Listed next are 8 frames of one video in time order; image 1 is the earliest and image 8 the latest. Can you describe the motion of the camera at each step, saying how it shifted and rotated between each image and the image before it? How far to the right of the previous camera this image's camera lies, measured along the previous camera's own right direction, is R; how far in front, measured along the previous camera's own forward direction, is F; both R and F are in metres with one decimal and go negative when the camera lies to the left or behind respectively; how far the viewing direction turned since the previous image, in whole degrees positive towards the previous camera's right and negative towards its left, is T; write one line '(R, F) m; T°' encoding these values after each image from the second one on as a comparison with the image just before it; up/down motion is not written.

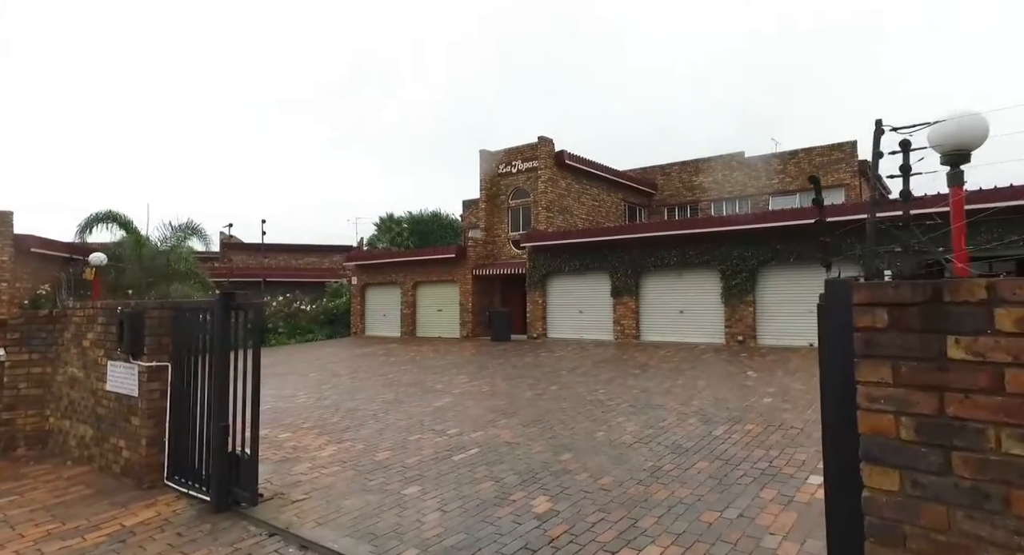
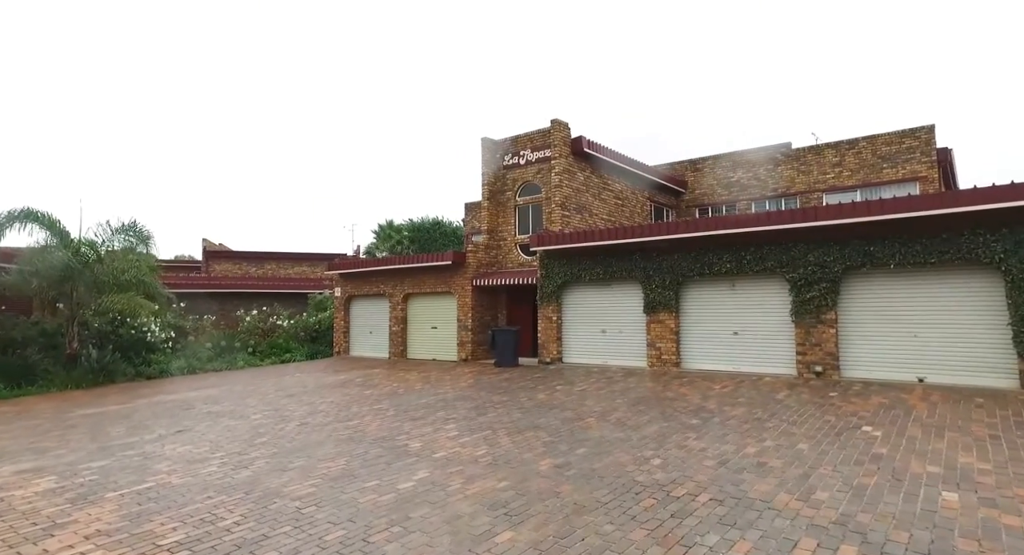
(0.0, +3.3) m; -1°
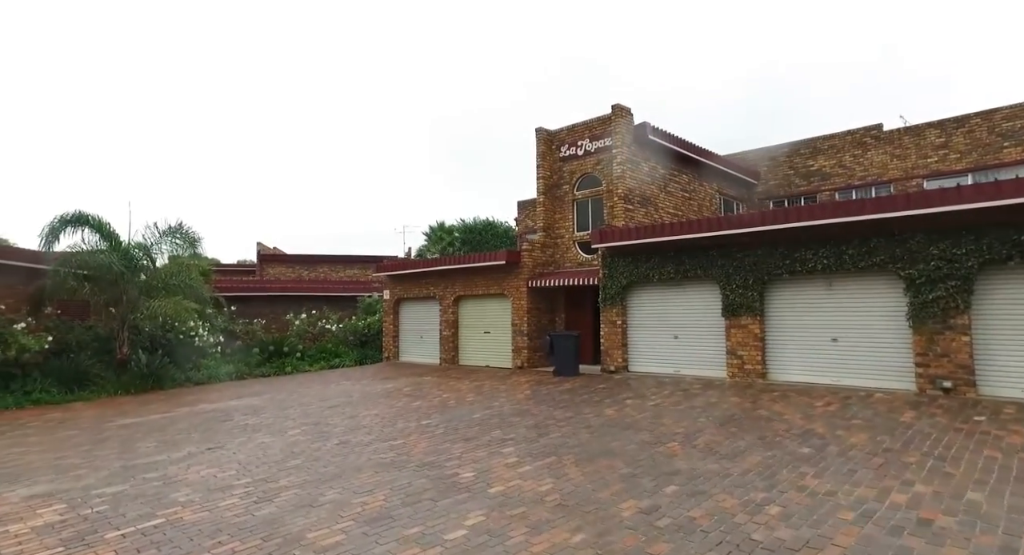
(-0.2, +1.3) m; -5°
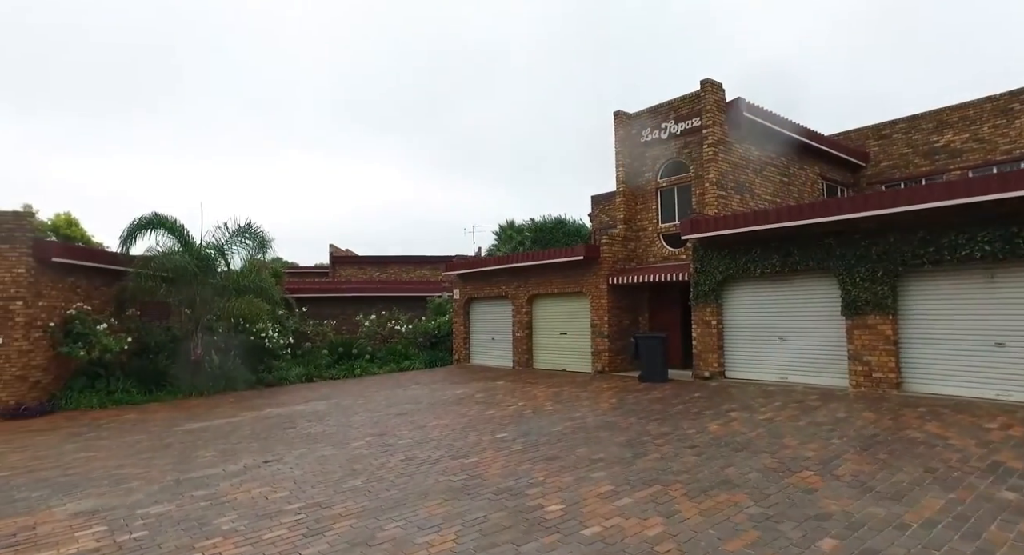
(-0.2, +1.2) m; -7°
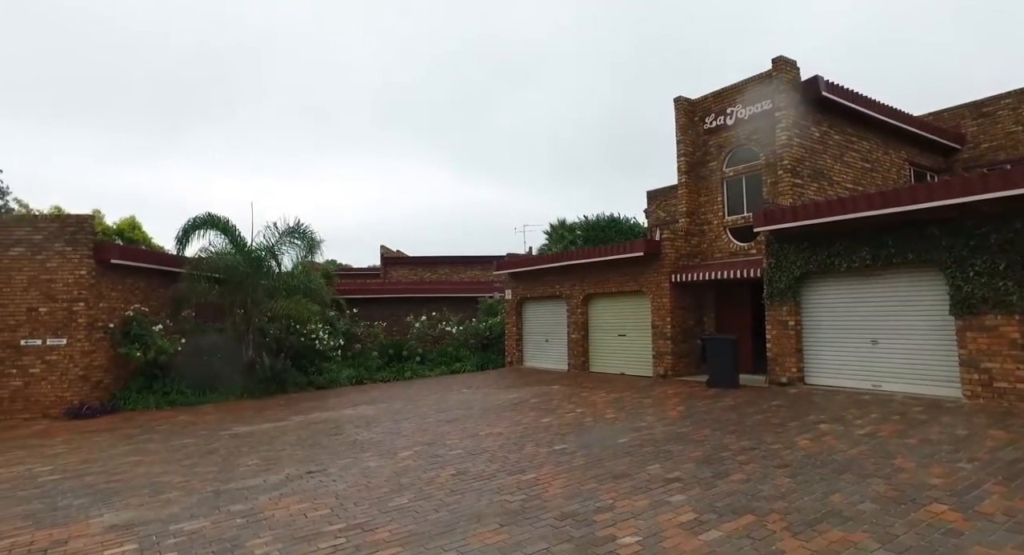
(-0.1, +0.7) m; -5°
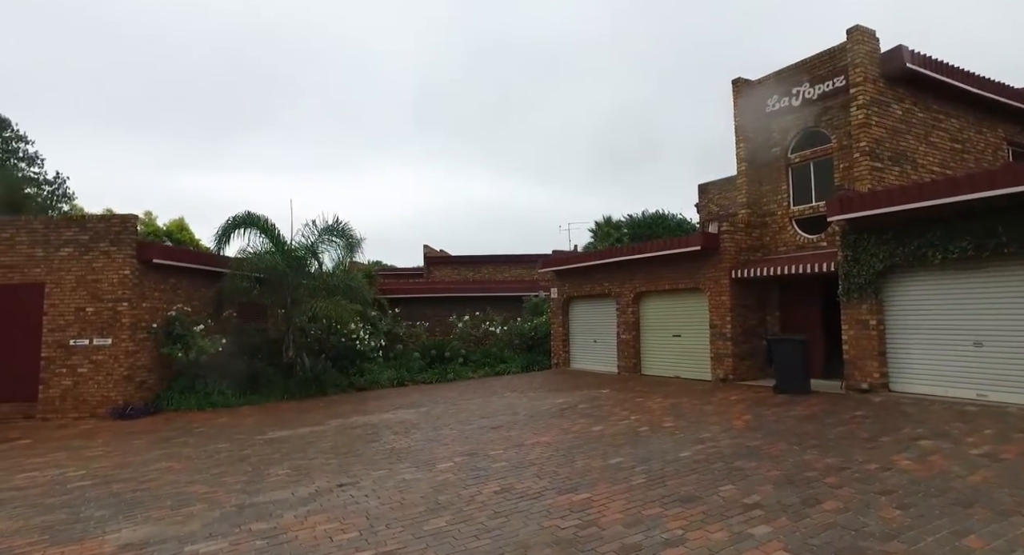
(-0.1, +0.8) m; -4°
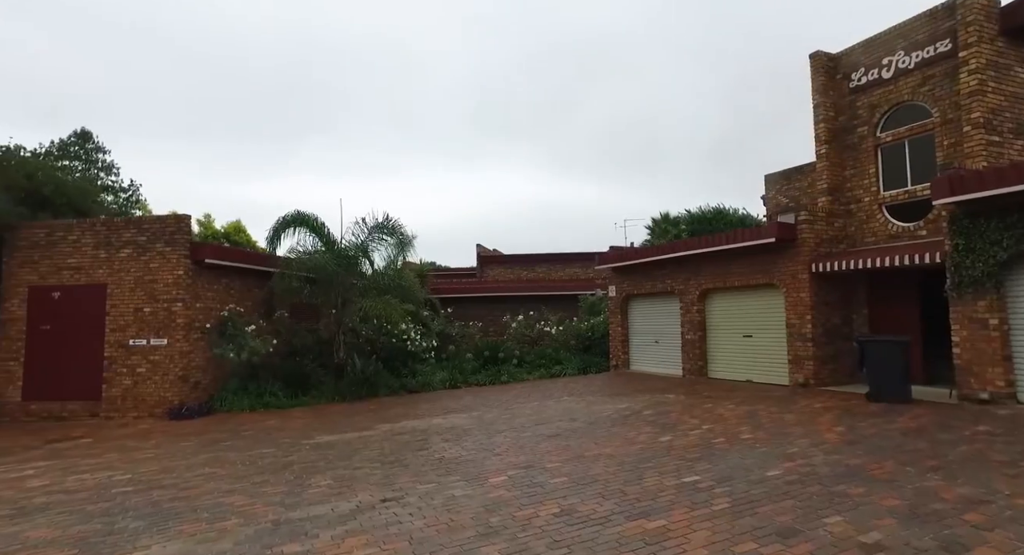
(-0.1, +0.8) m; -5°
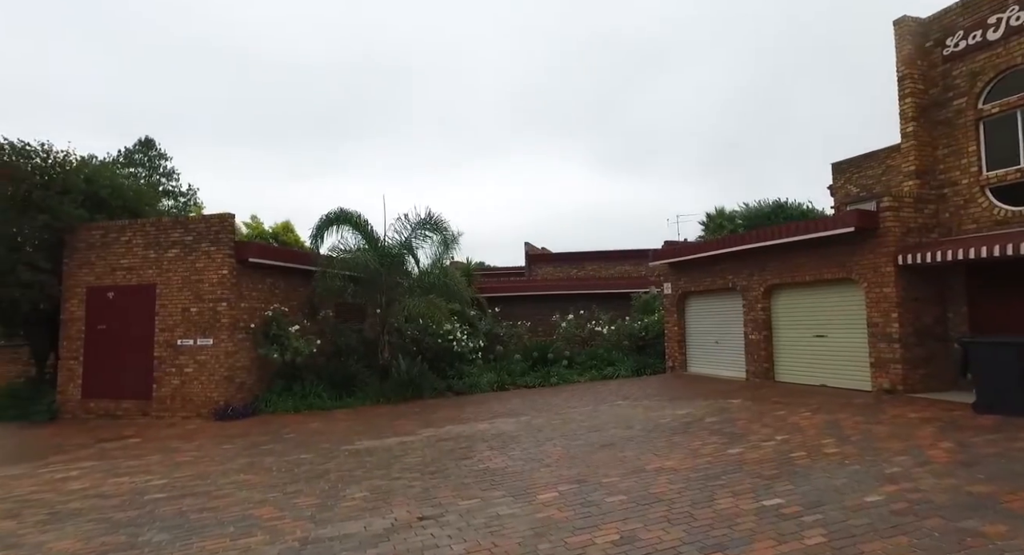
(0.0, +0.7) m; -5°
